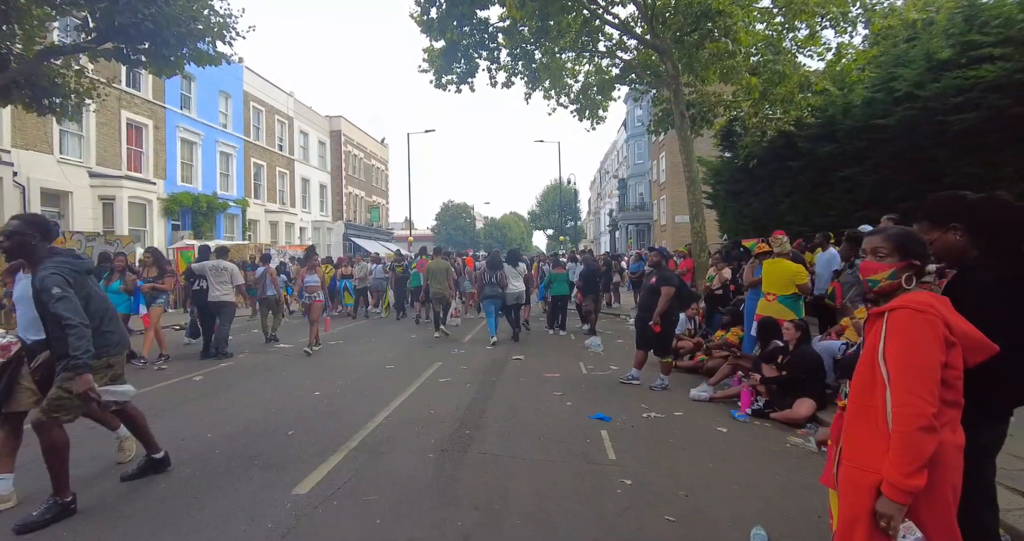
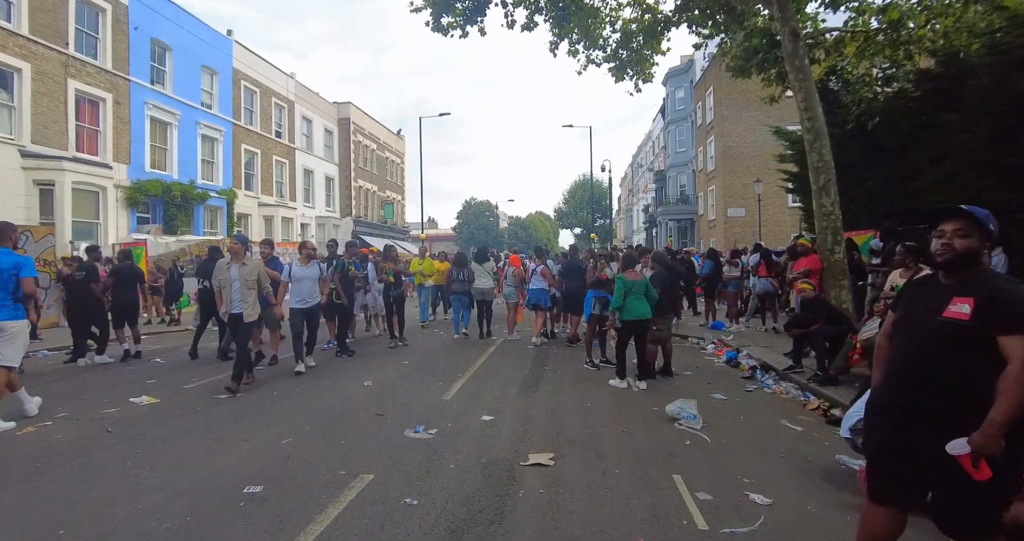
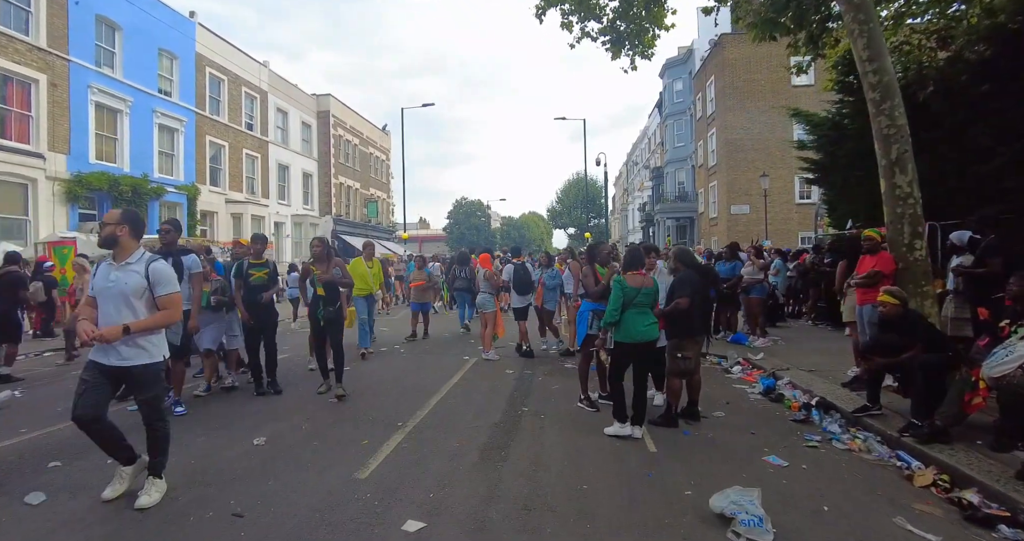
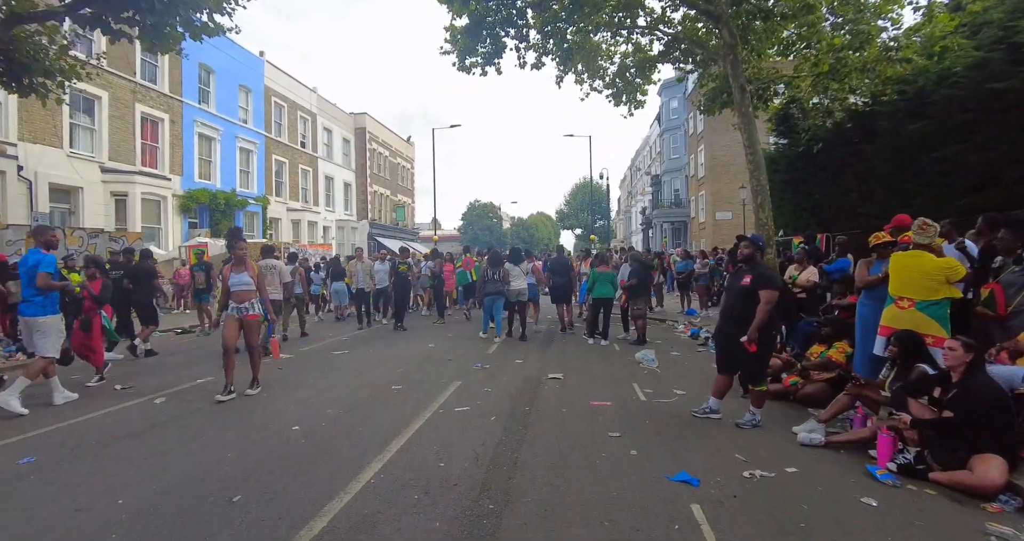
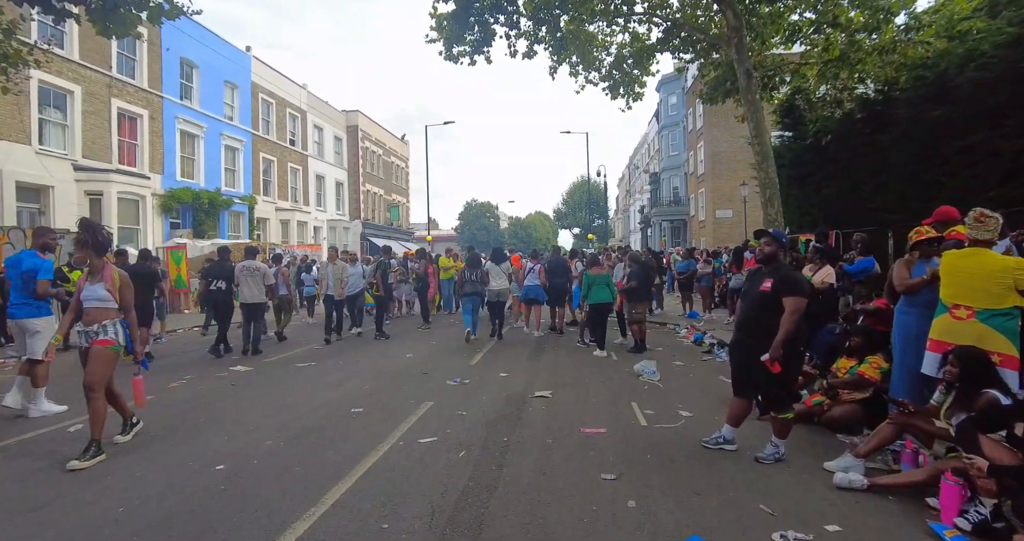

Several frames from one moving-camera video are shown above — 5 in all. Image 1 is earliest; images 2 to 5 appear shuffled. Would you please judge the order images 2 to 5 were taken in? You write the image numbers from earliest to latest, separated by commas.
4, 5, 2, 3
